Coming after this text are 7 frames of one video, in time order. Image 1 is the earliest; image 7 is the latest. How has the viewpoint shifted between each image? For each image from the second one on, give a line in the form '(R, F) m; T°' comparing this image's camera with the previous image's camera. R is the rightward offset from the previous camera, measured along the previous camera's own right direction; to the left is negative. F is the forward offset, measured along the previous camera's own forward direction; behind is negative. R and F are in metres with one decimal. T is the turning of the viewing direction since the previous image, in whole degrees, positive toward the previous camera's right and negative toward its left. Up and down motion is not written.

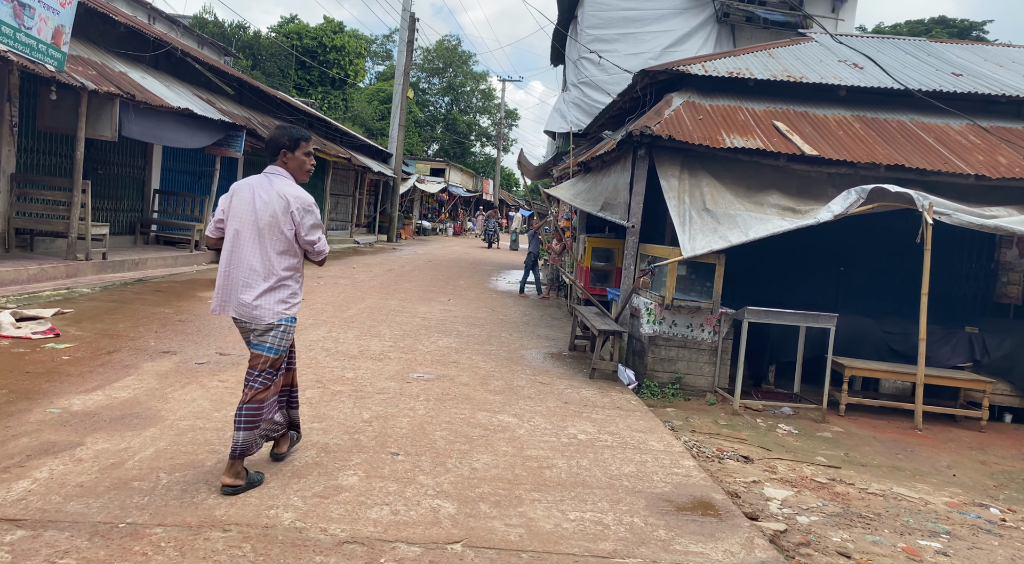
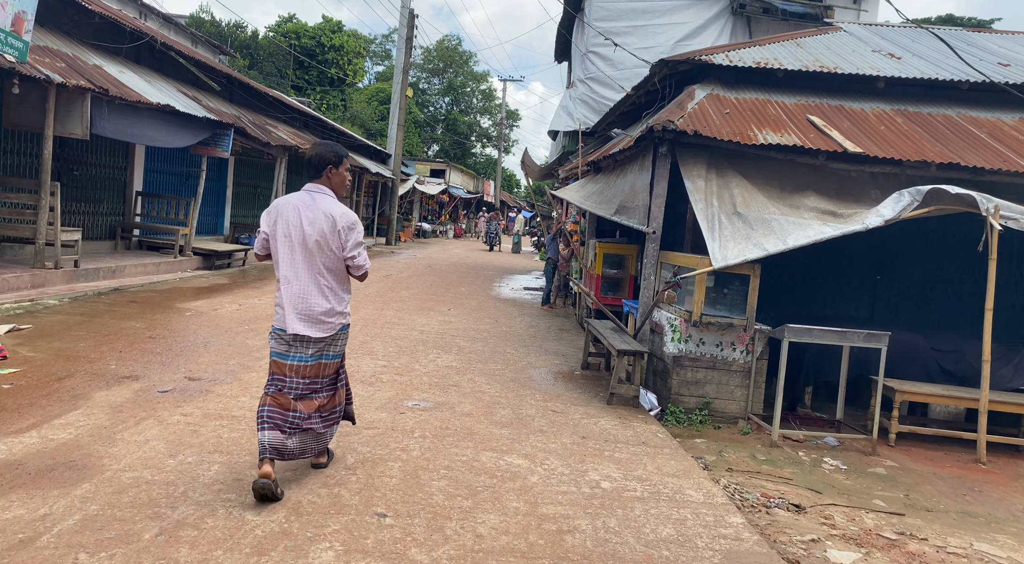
(-0.1, +0.8) m; 0°
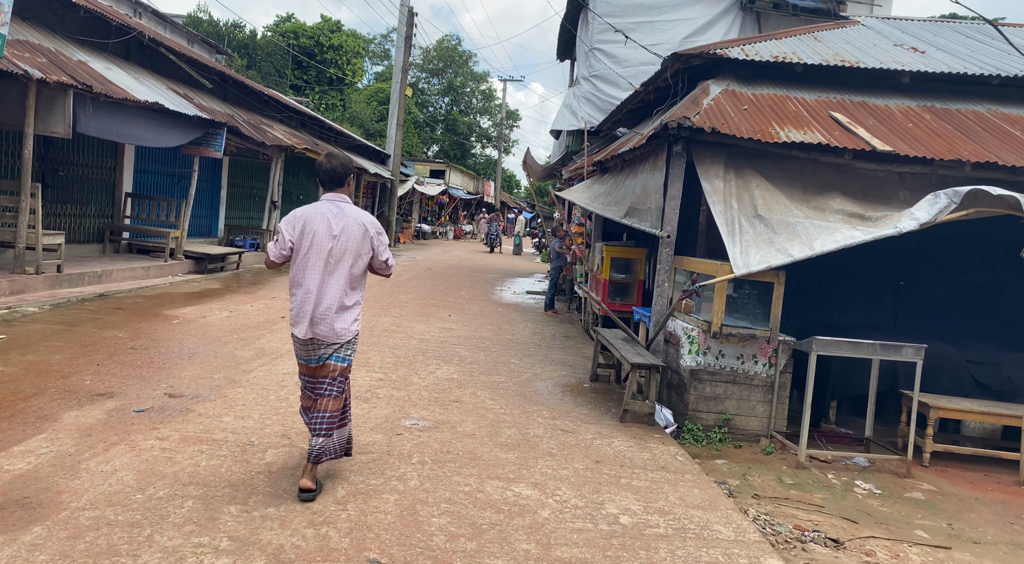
(0.0, +0.4) m; 0°
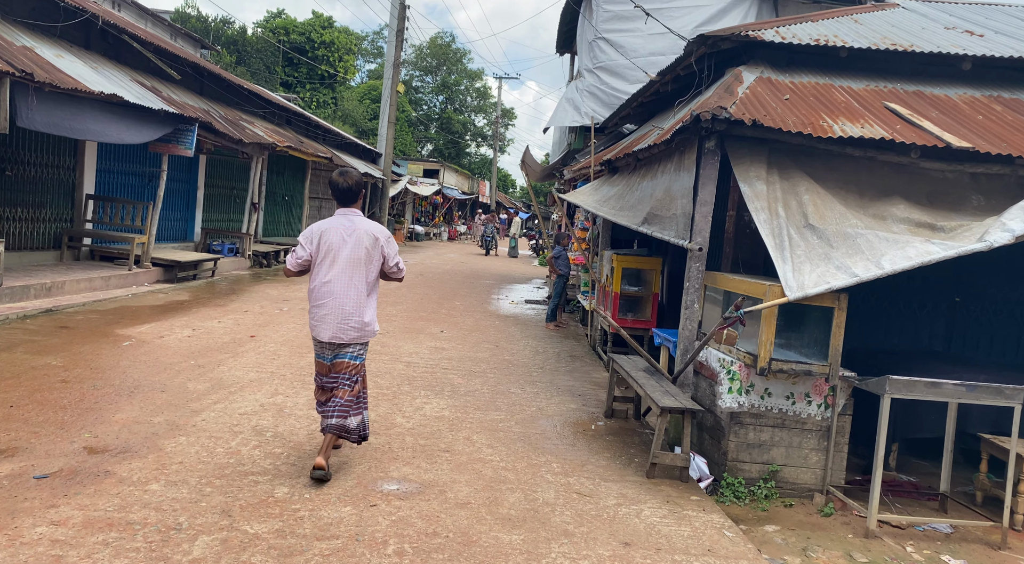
(-0.1, +1.0) m; 0°
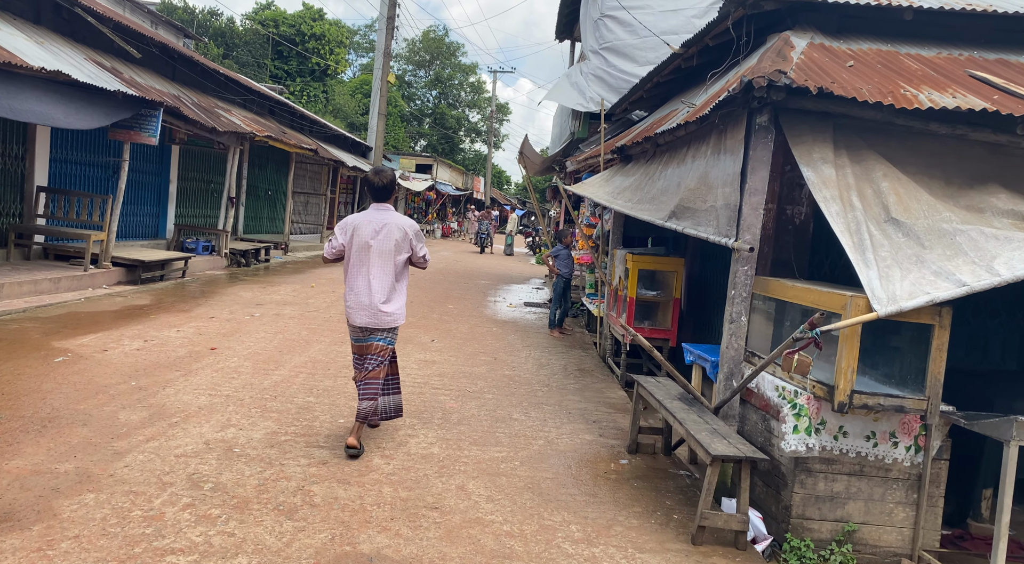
(-0.1, +1.0) m; 0°
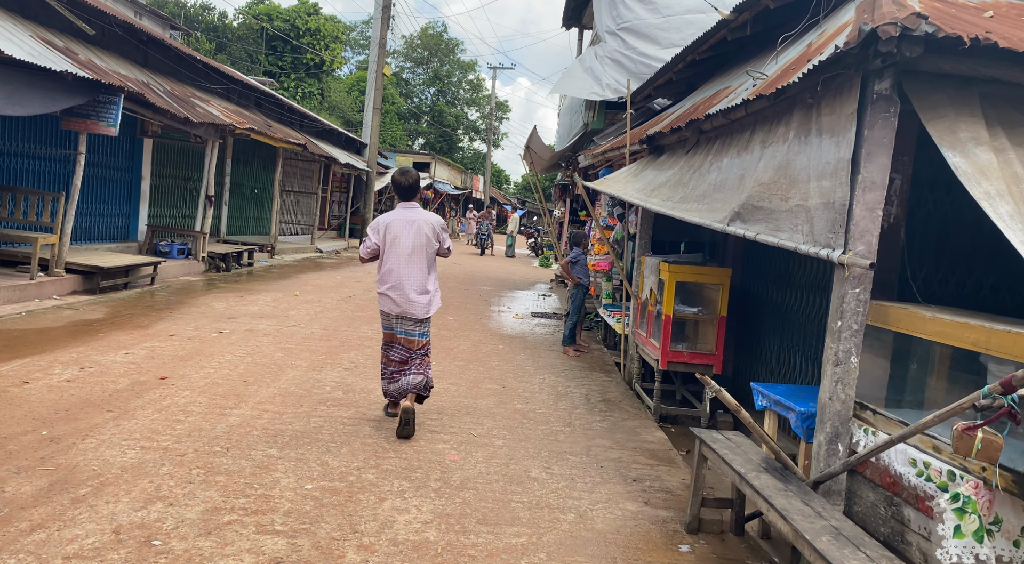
(-0.1, +1.2) m; 0°
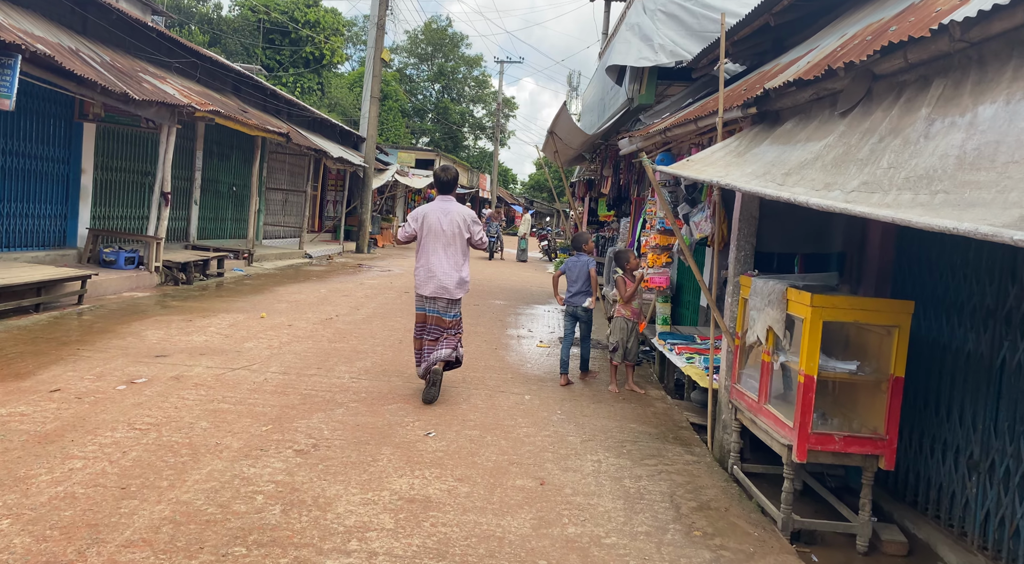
(-0.2, +2.3) m; 0°
